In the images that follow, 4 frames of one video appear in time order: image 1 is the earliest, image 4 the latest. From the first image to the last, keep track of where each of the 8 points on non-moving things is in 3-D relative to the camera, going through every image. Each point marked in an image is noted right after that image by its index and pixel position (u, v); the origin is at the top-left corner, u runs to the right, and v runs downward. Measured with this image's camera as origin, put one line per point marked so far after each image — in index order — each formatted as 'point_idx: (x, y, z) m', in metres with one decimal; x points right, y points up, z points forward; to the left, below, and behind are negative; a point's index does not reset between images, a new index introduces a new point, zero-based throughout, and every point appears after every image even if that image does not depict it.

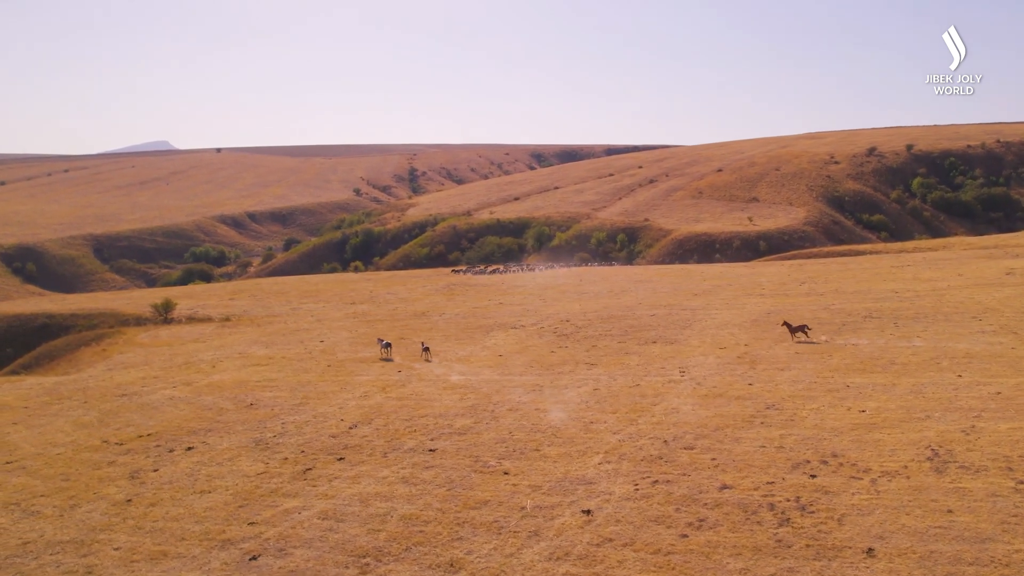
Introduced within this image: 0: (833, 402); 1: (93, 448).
0: (+5.6, -2.0, +17.2) m
1: (-7.6, -2.9, +18.1) m
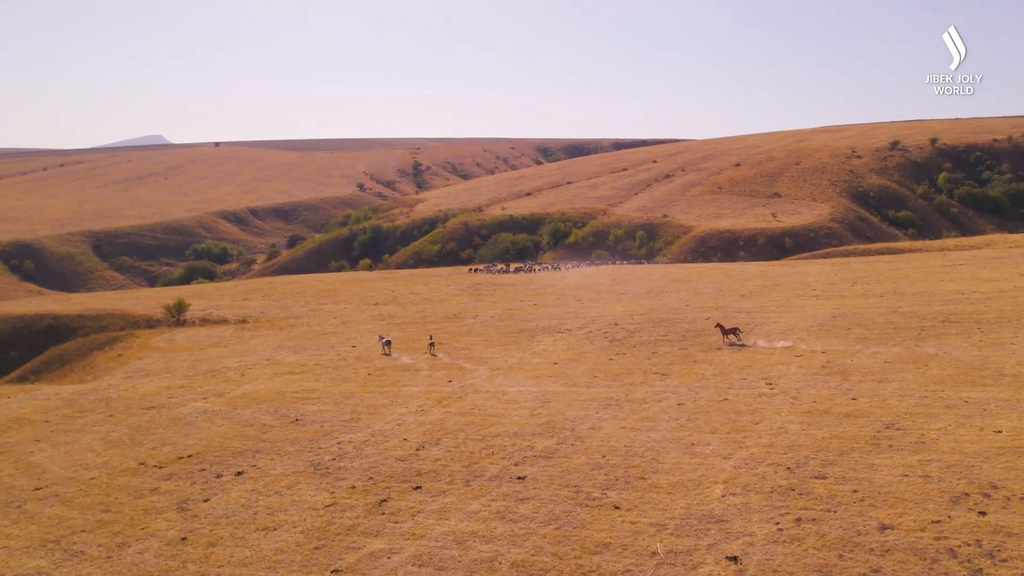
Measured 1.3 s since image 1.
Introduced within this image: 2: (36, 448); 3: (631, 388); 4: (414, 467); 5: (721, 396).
0: (+7.0, -2.1, +15.5) m
1: (-6.2, -3.0, +16.2) m
2: (-8.7, -2.9, +18.2) m
3: (+2.4, -2.0, +19.8) m
4: (-1.5, -2.7, +15.0) m
5: (+3.9, -2.0, +18.5) m
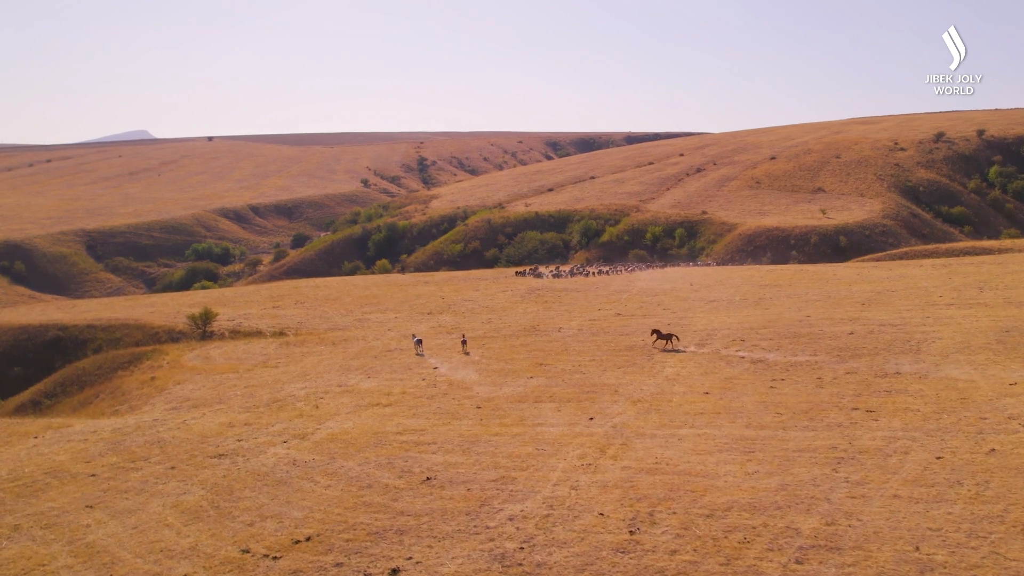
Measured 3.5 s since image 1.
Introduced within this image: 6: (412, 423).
0: (+9.9, -2.3, +11.4) m
1: (-3.3, -3.3, +11.8) m
2: (-5.9, -3.2, +13.8) m
3: (+5.2, -2.3, +15.6) m
4: (+1.5, -3.0, +10.8) m
5: (+6.7, -2.2, +14.3) m
6: (-1.9, -2.5, +18.5) m
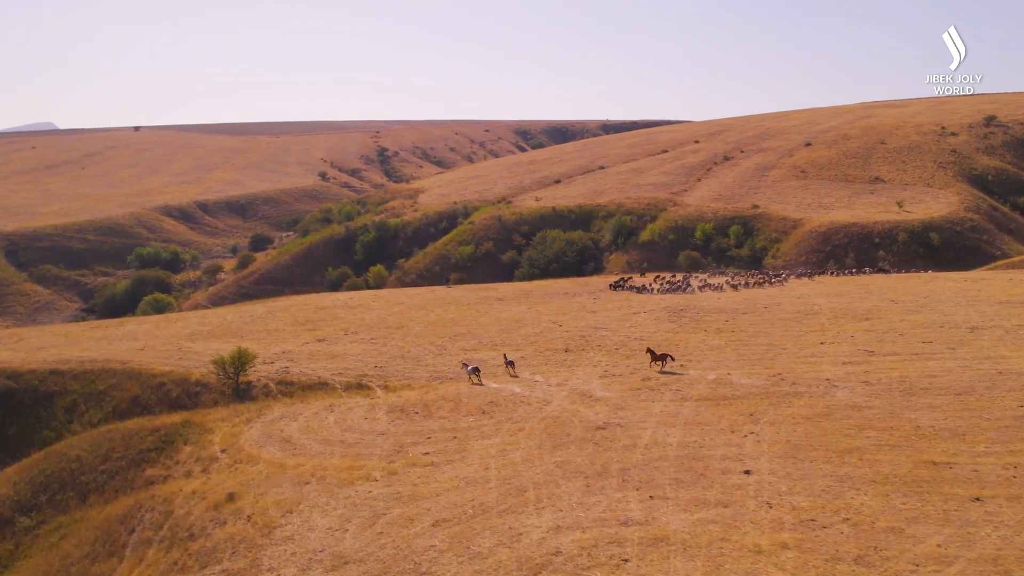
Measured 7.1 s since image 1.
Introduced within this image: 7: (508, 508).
0: (+16.1, -2.8, +2.6) m
1: (+2.9, -4.0, +1.8) m
2: (+0.2, -3.9, +3.5) m
3: (+11.0, -2.8, +6.3) m
4: (+7.8, -3.6, +1.2) m
5: (+12.7, -2.8, +5.2) m
6: (+3.7, -3.1, +8.6) m
7: (-0.2, -2.9, +13.3) m
